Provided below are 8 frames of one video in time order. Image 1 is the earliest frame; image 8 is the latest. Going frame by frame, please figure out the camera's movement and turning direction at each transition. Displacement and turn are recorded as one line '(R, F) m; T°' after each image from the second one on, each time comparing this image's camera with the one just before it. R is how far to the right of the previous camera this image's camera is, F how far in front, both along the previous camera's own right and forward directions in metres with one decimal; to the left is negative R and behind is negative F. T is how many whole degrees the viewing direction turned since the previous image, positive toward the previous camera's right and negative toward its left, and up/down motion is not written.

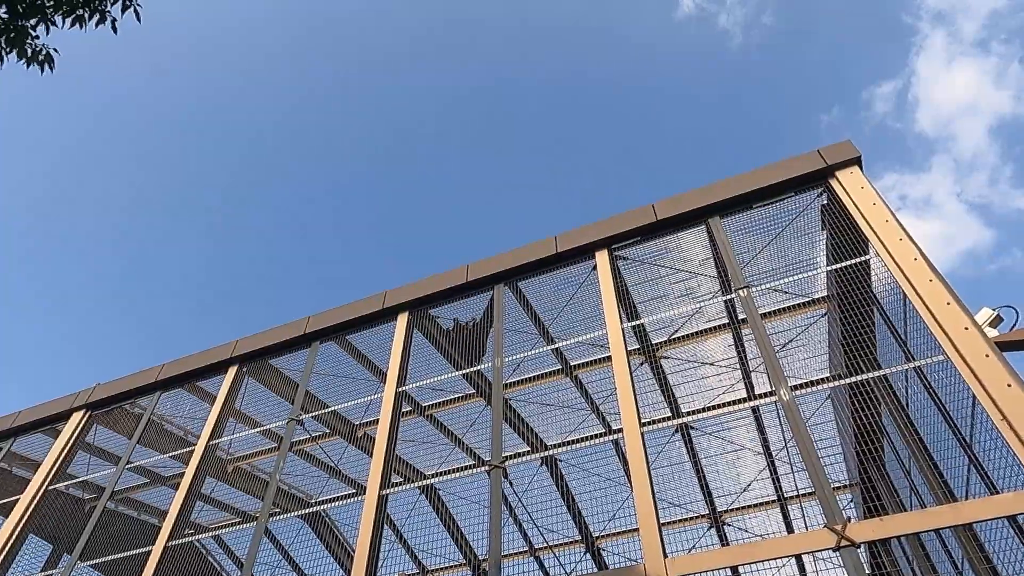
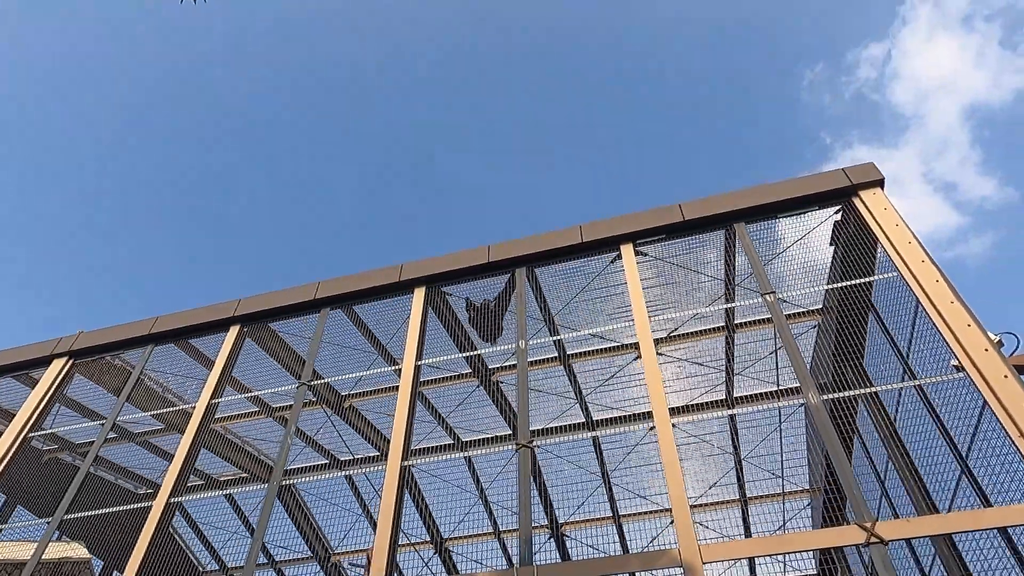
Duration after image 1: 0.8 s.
(-1.0, 0.0) m; +4°
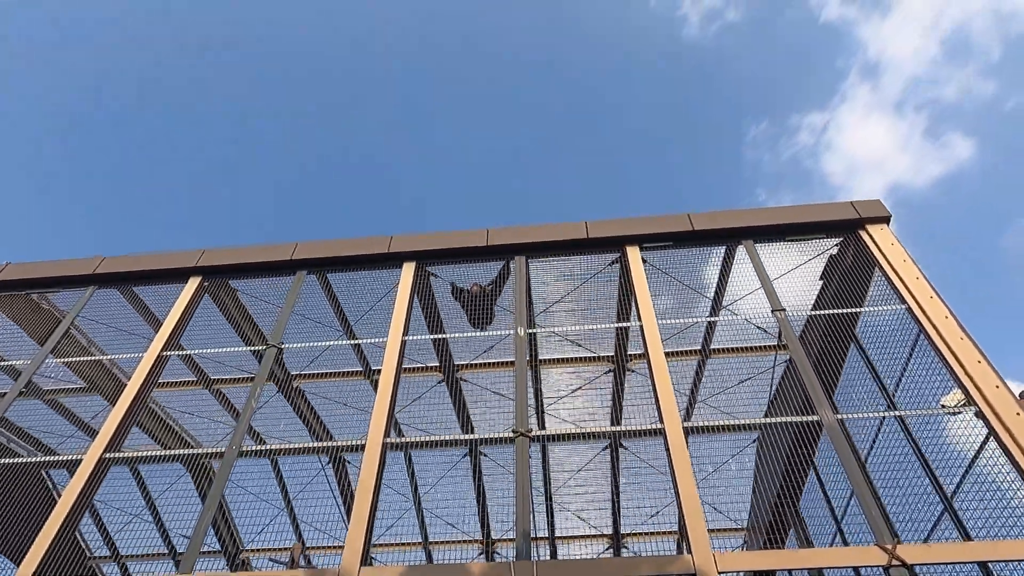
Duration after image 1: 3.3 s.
(-0.9, +0.5) m; +6°
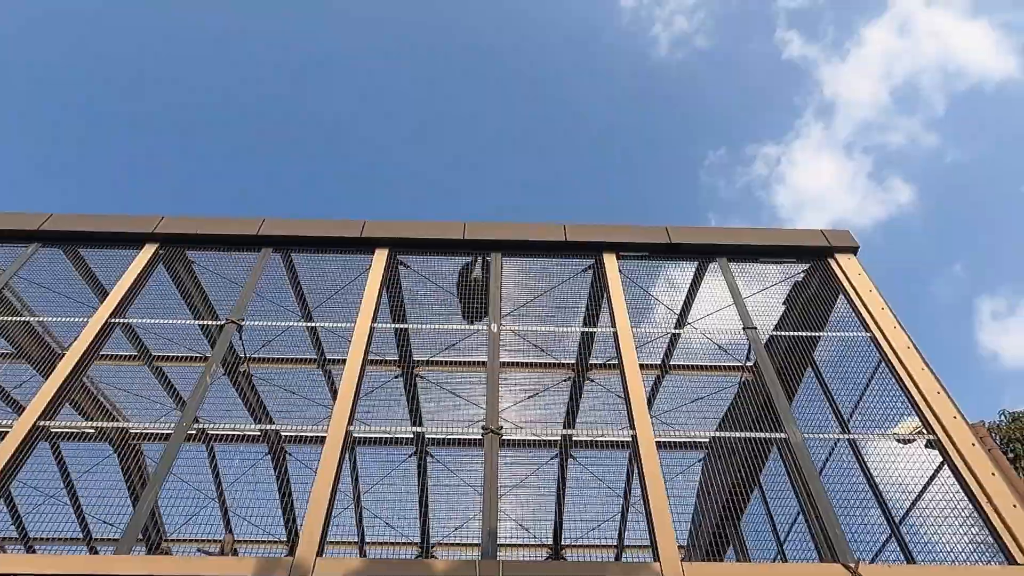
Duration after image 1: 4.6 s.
(-0.3, +0.2) m; +5°
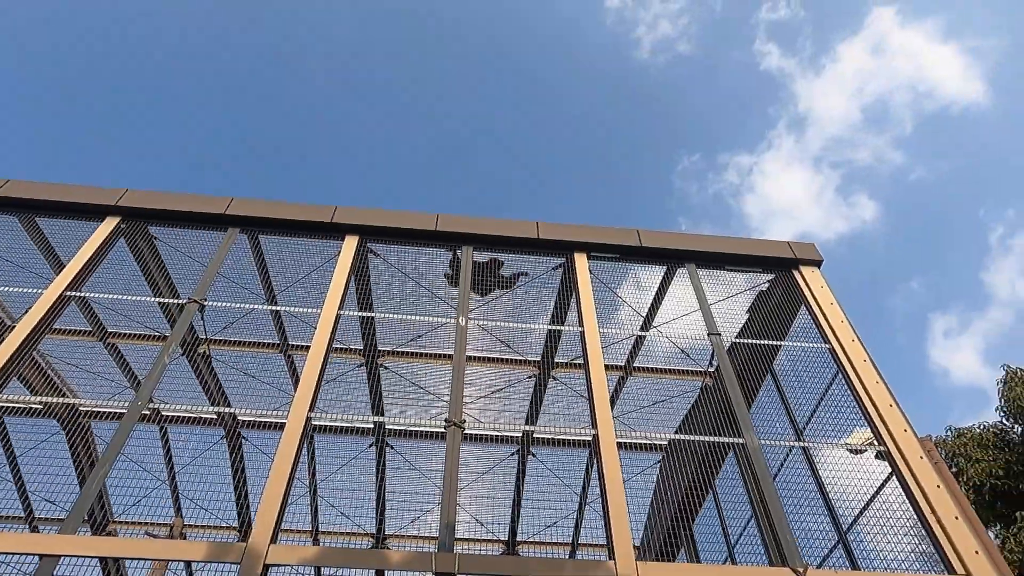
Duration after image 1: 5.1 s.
(0.0, 0.0) m; +3°
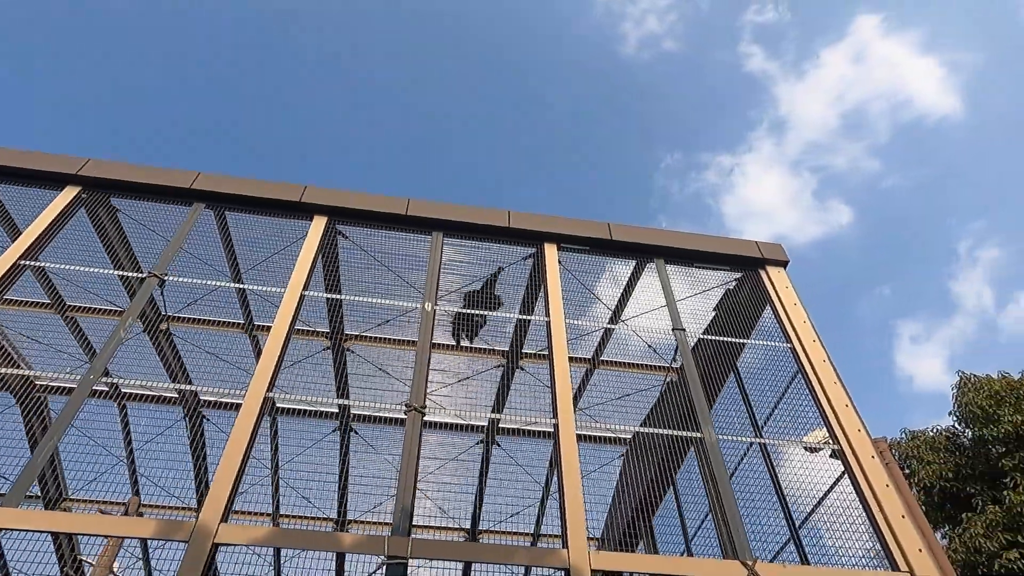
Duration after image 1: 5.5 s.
(+0.1, 0.0) m; +2°
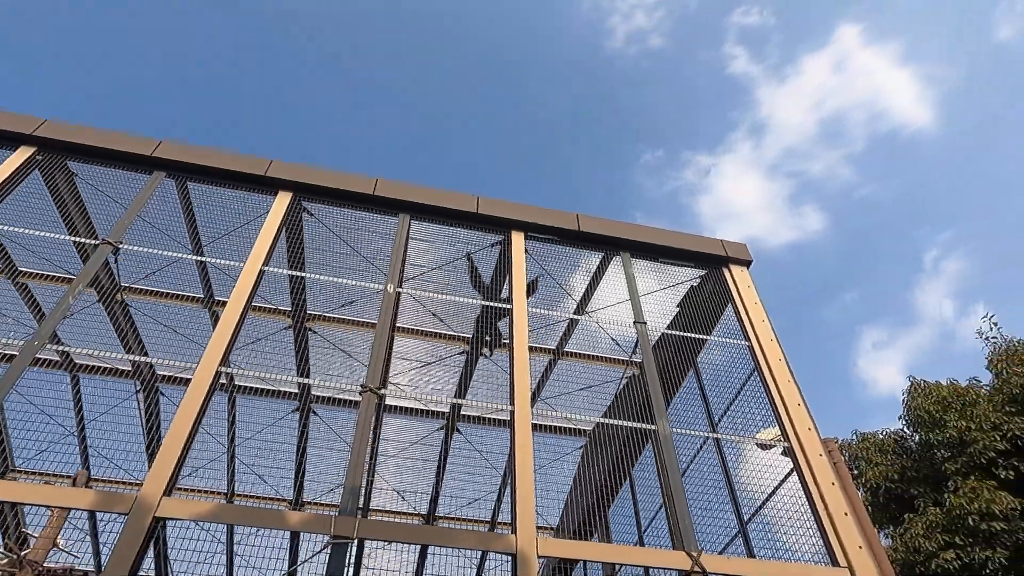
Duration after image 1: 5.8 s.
(+0.1, 0.0) m; +2°
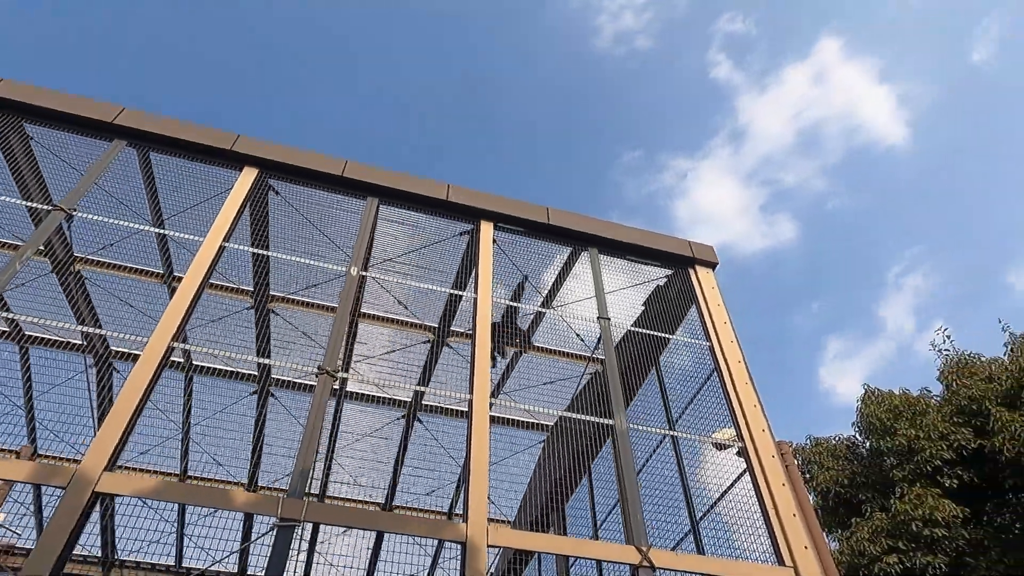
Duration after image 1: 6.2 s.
(+0.1, 0.0) m; +2°
